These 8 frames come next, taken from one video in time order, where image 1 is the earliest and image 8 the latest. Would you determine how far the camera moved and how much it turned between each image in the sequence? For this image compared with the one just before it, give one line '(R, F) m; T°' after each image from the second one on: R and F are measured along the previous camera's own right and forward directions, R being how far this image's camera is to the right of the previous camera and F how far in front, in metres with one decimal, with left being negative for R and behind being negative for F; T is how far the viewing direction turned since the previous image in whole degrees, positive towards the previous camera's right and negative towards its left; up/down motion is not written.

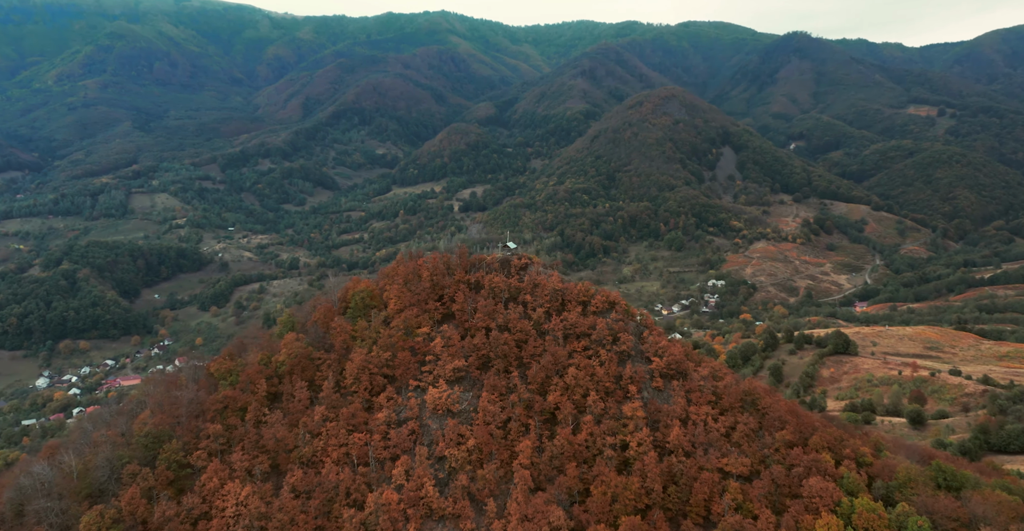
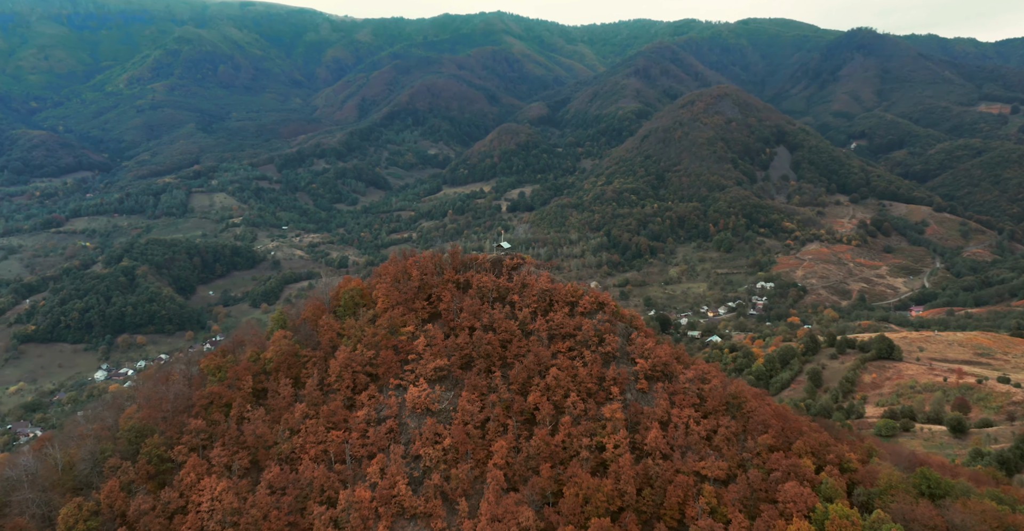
(+4.0, +1.0) m; -2°
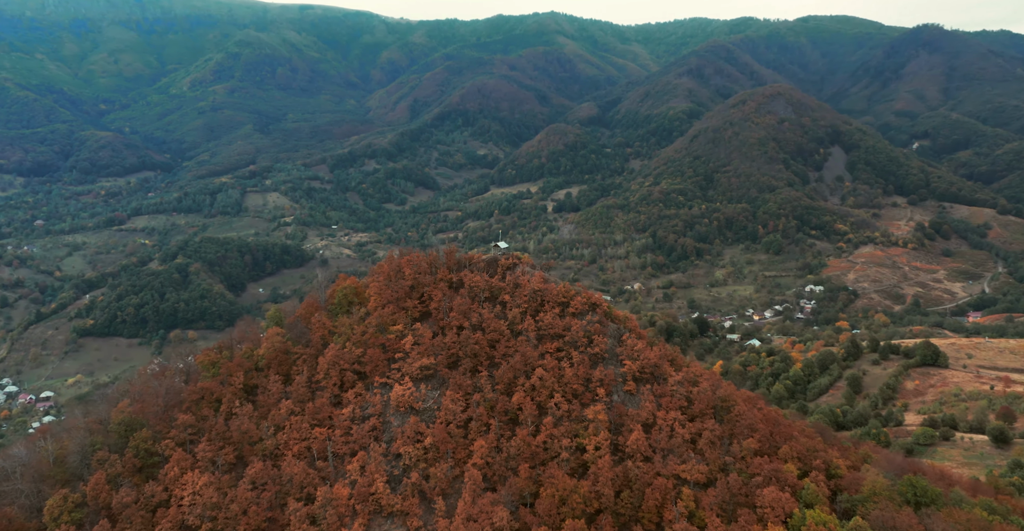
(+3.2, +0.2) m; -2°
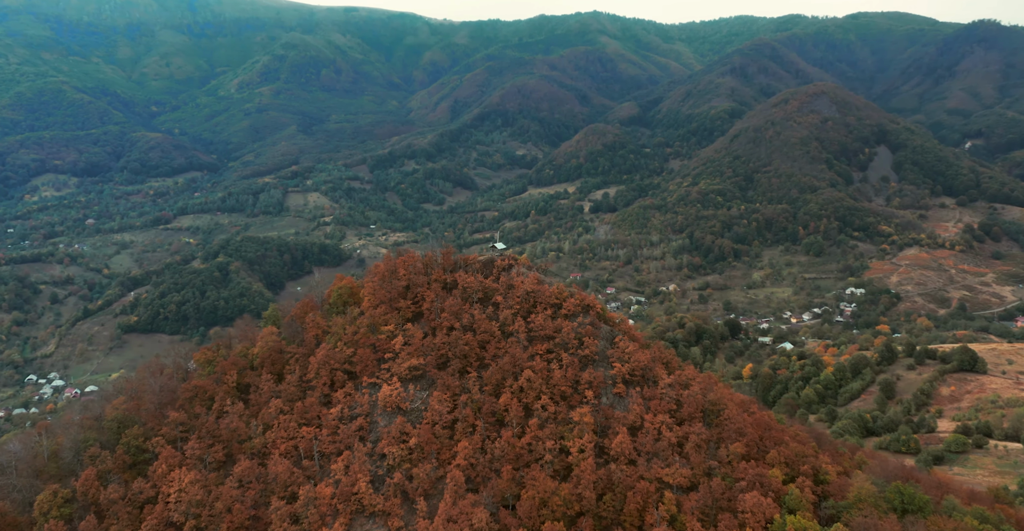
(+2.6, +0.1) m; -1°
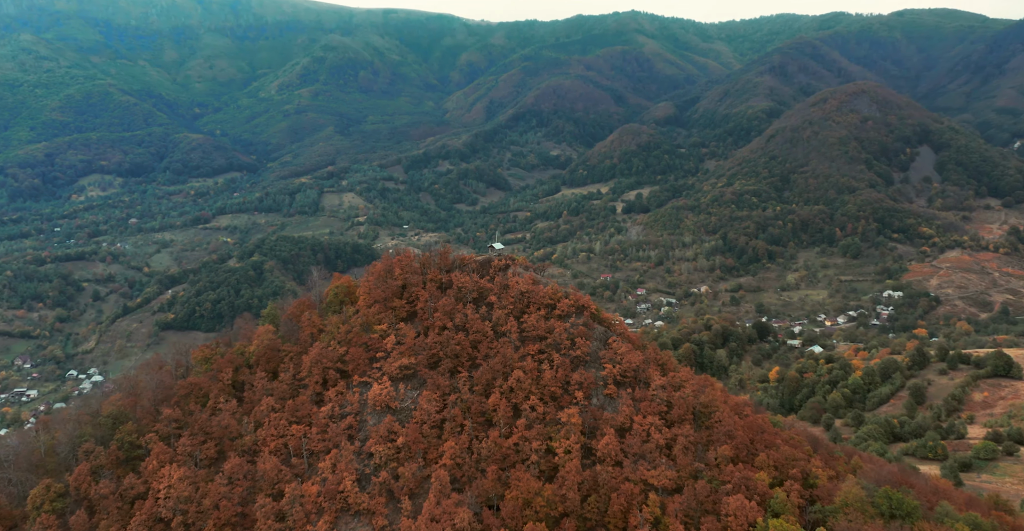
(+2.2, 0.0) m; -1°
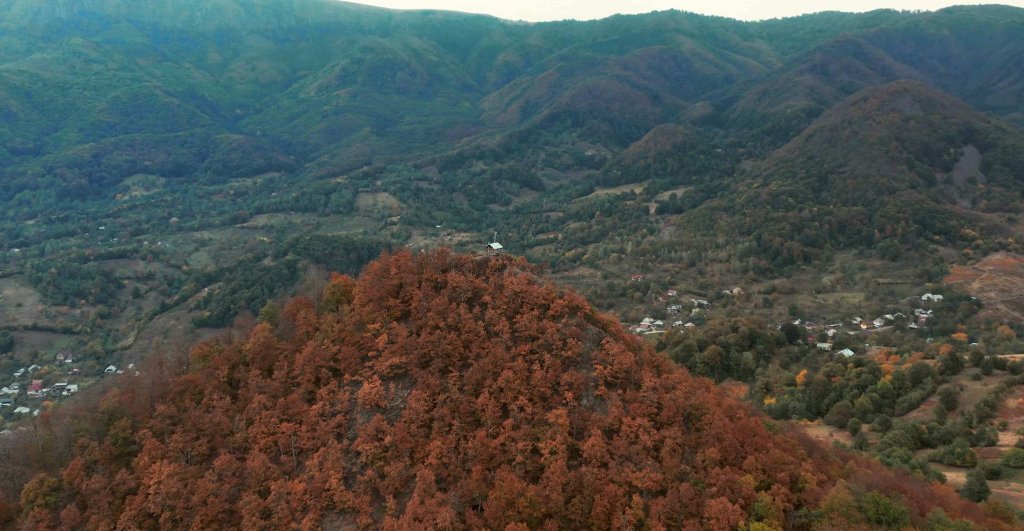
(+2.3, 0.0) m; -1°
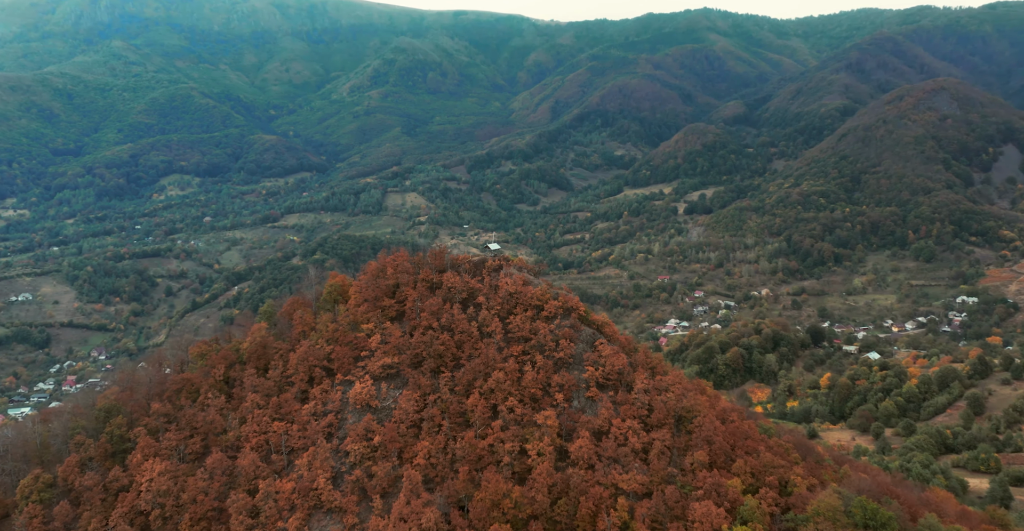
(+2.0, 0.0) m; -1°
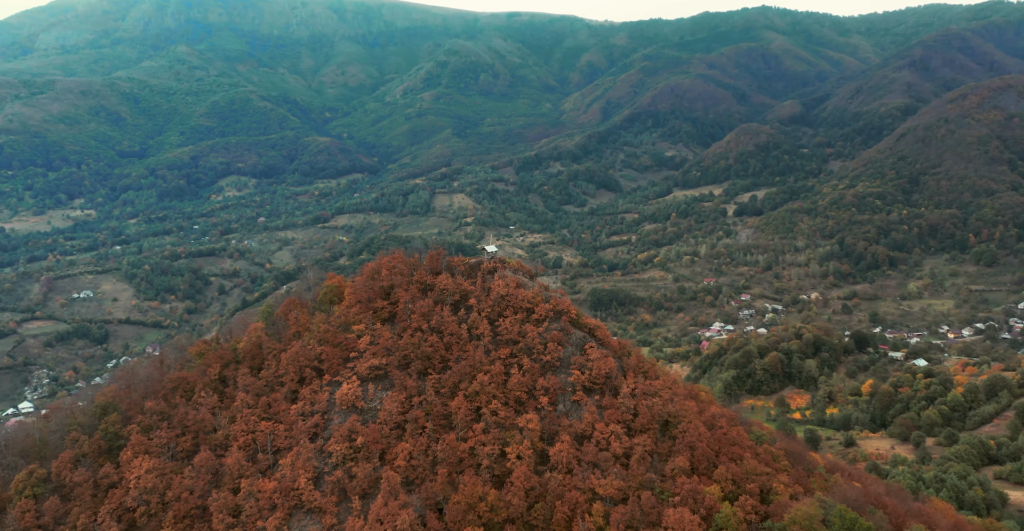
(+3.3, -0.1) m; -2°
